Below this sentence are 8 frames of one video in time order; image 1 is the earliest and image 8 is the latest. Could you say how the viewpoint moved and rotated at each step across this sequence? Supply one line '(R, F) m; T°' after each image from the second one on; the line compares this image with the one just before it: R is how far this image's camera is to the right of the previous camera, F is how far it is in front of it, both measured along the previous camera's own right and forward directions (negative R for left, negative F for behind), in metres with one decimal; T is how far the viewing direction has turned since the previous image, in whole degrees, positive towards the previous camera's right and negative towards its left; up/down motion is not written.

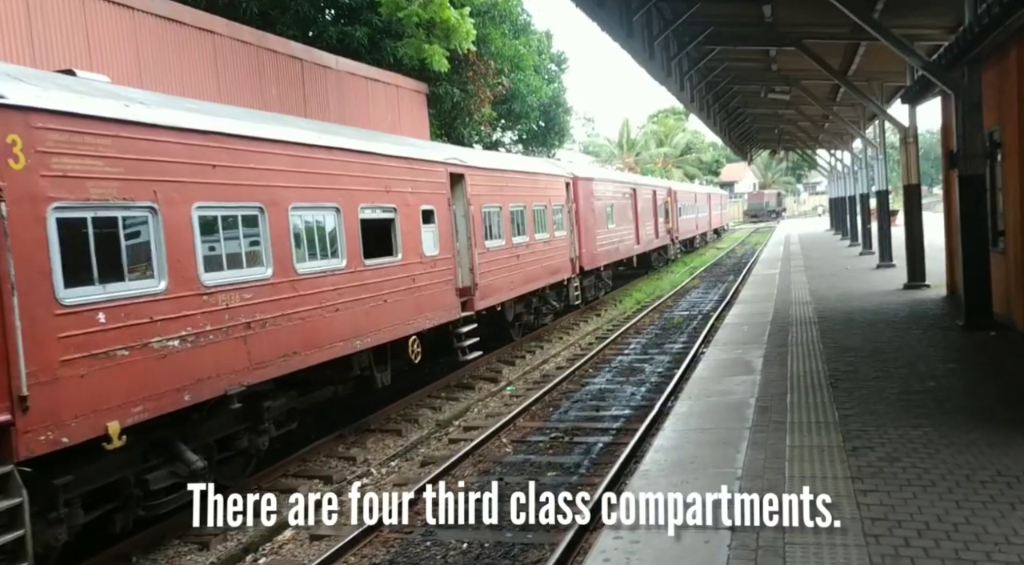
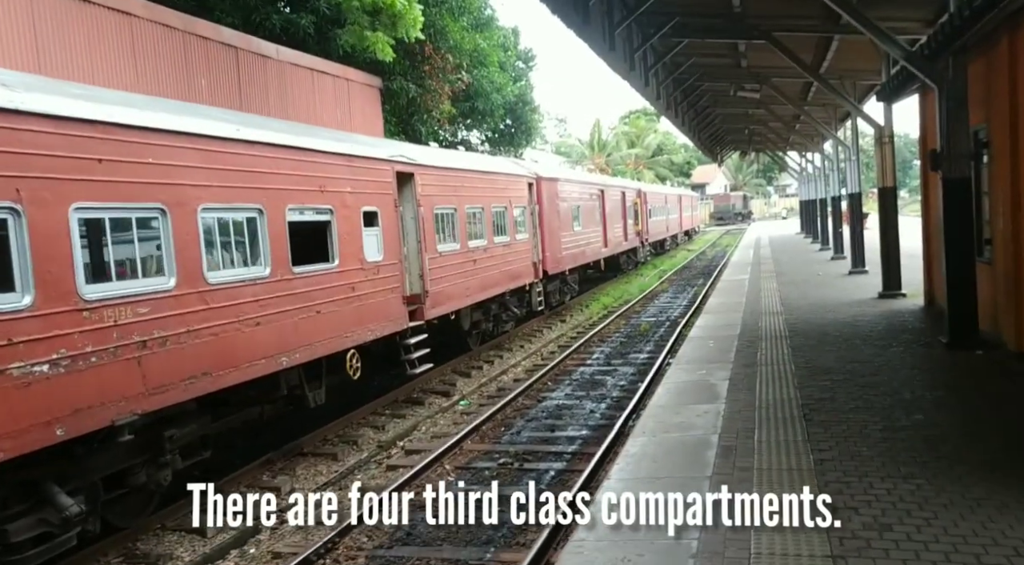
(+0.3, +0.8) m; +2°
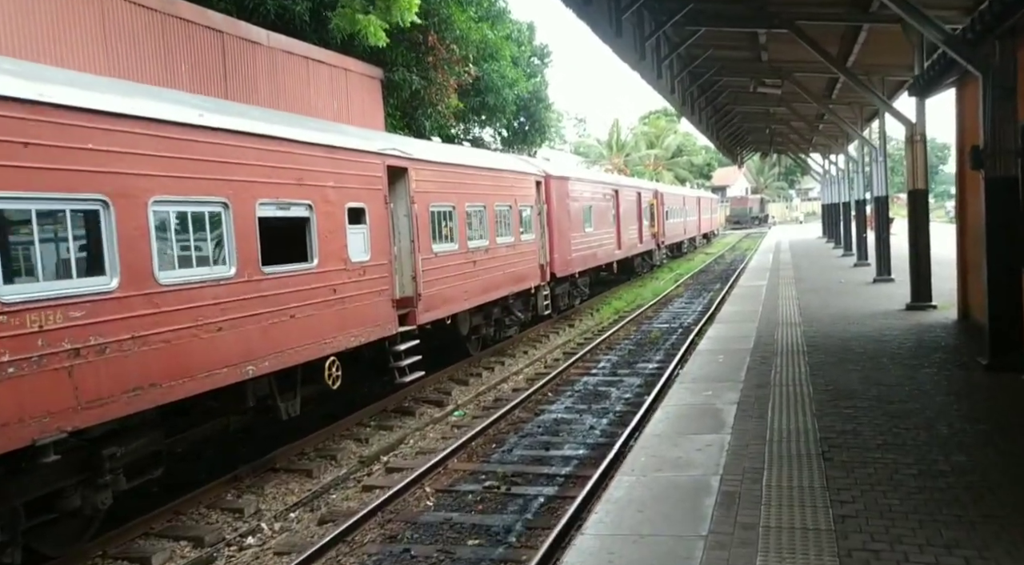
(+0.2, +0.7) m; -1°
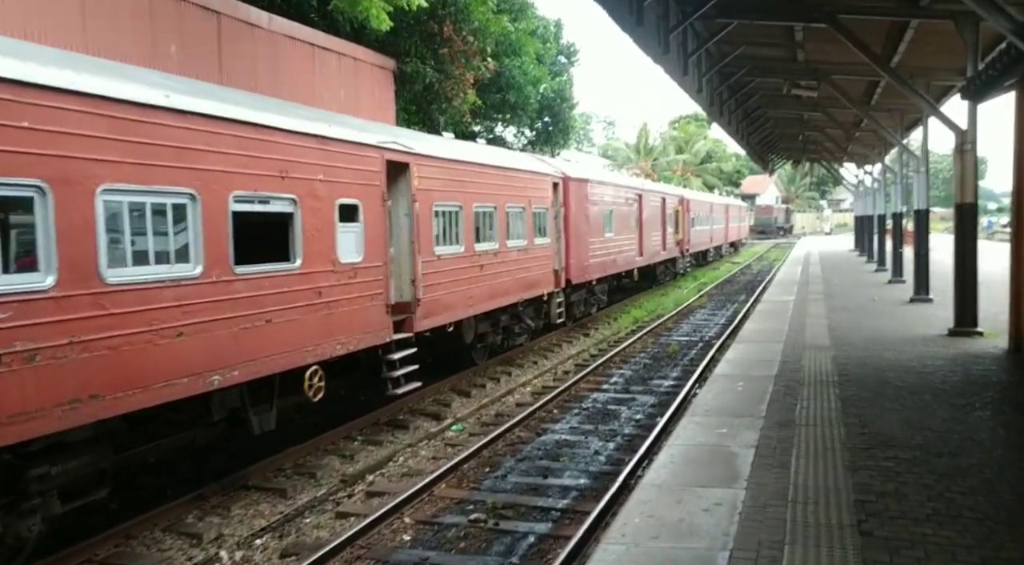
(+0.2, +0.7) m; -2°
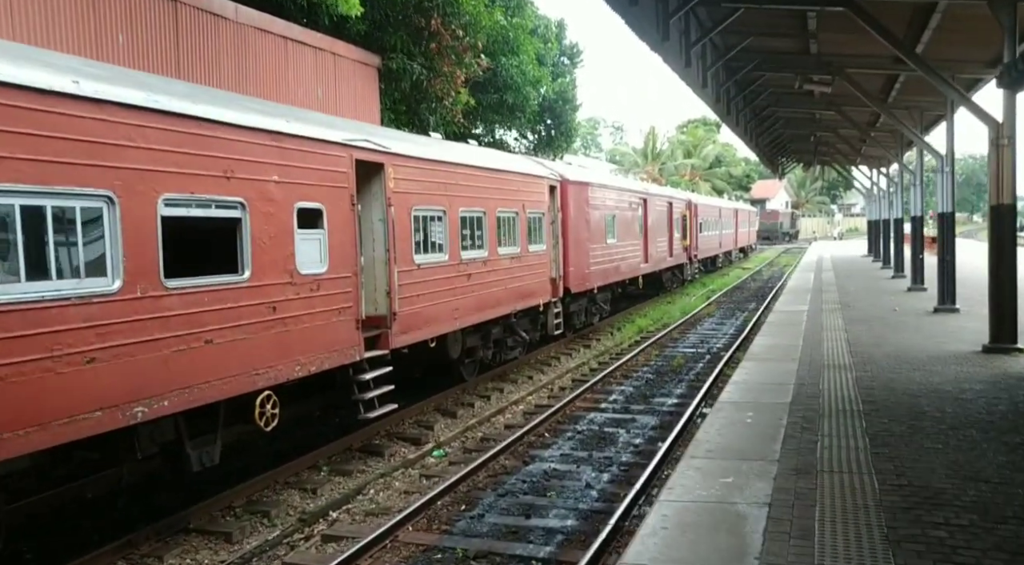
(+0.2, +0.9) m; -1°
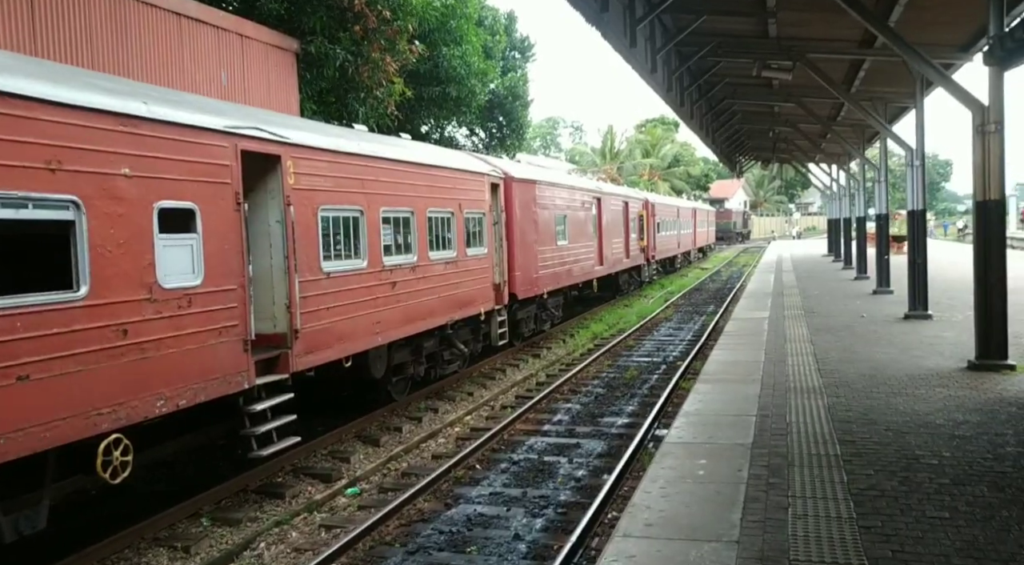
(+0.4, +1.1) m; +2°
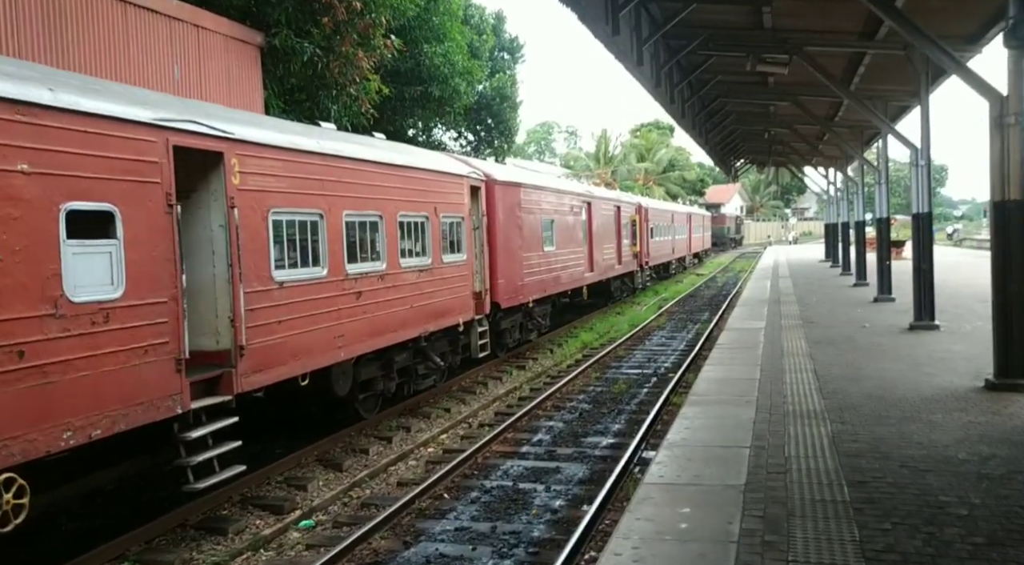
(+0.2, +0.7) m; 0°
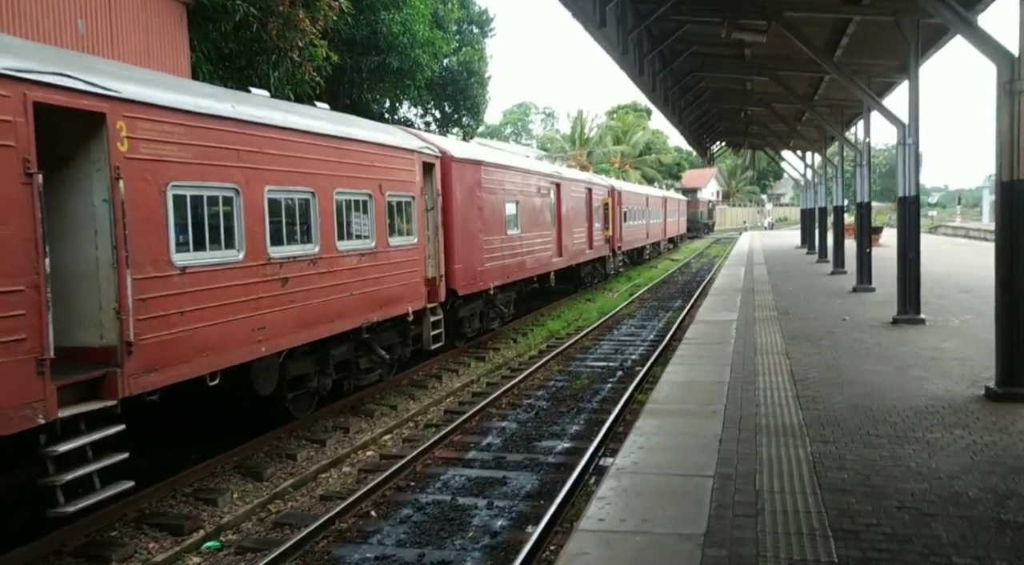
(+0.3, +0.9) m; +1°
